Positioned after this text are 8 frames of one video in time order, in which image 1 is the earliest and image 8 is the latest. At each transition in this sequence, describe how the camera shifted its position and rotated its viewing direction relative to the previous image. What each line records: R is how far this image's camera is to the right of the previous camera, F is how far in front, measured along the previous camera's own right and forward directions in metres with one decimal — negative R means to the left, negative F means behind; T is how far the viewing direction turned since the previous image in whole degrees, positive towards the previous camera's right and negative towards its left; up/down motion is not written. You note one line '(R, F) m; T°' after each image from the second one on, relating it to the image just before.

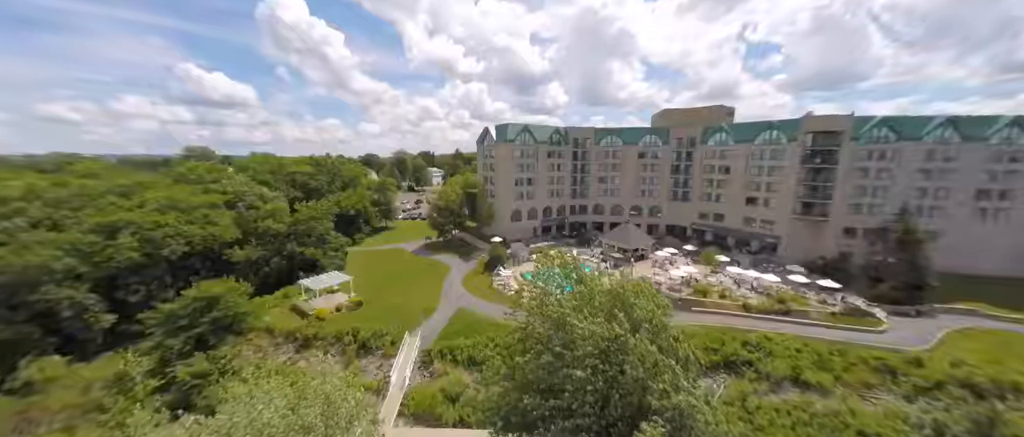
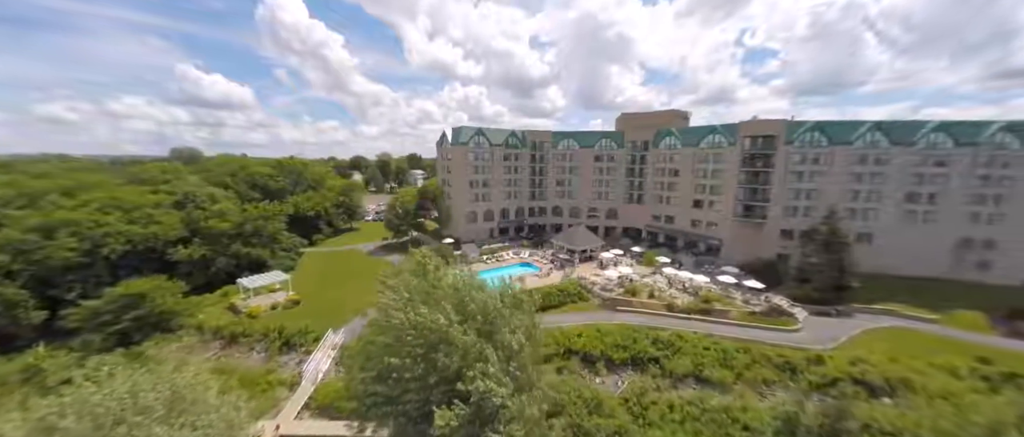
(+7.9, -0.8) m; 0°
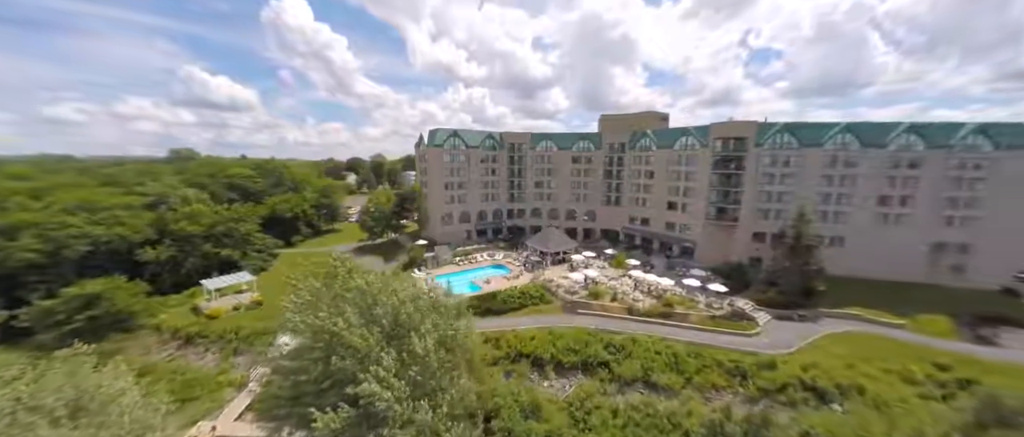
(+4.9, +0.2) m; -1°
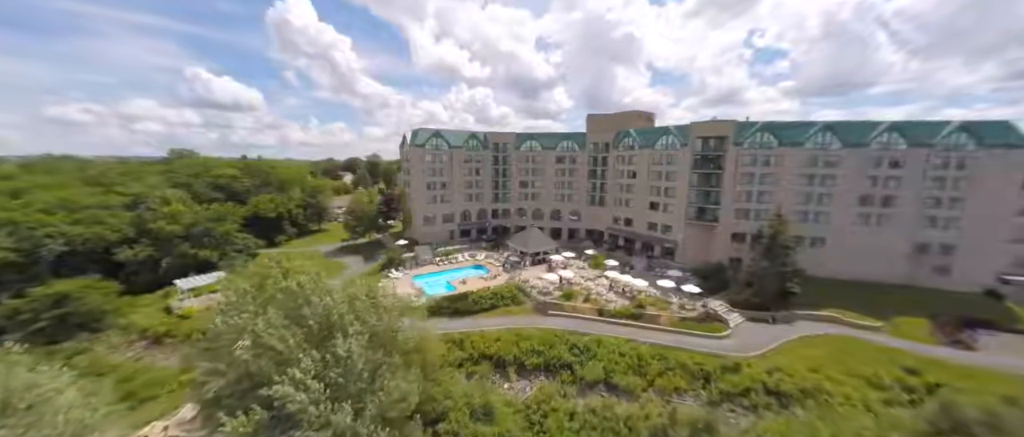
(+3.7, +0.3) m; -1°
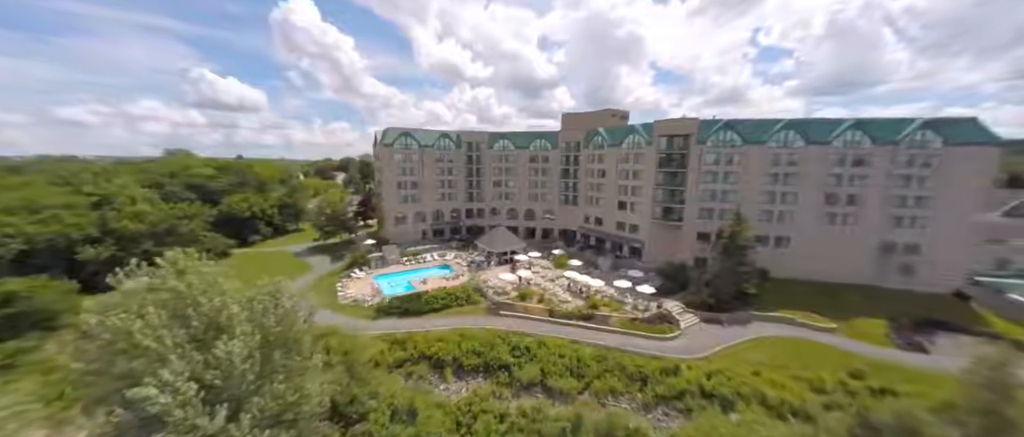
(+5.8, +0.4) m; -1°
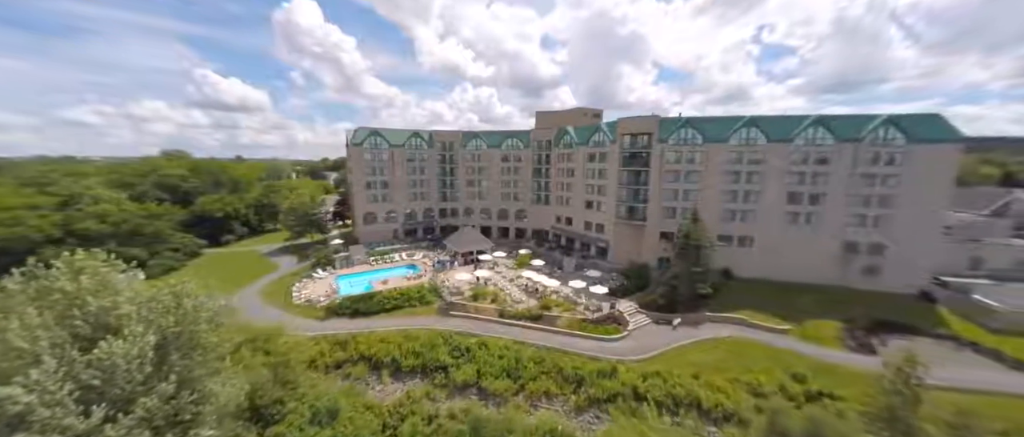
(+5.7, +0.4) m; 0°
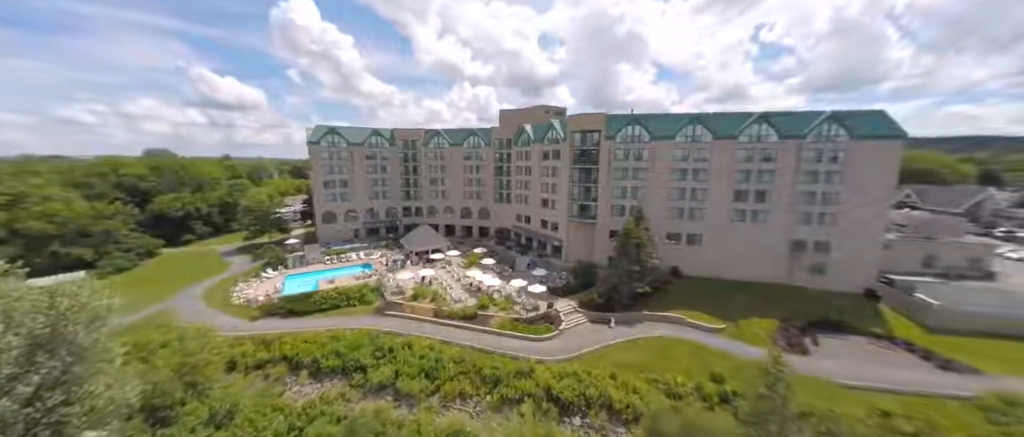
(+6.8, +0.4) m; 0°
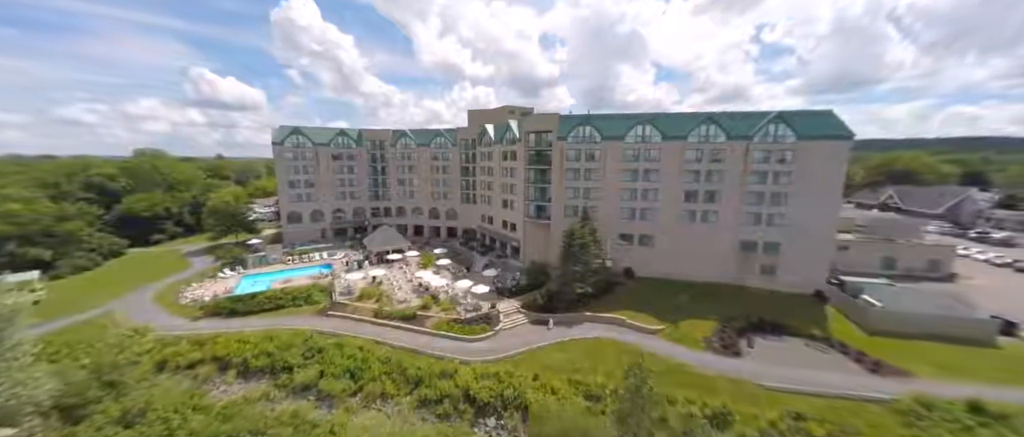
(+6.4, 0.0) m; 0°
